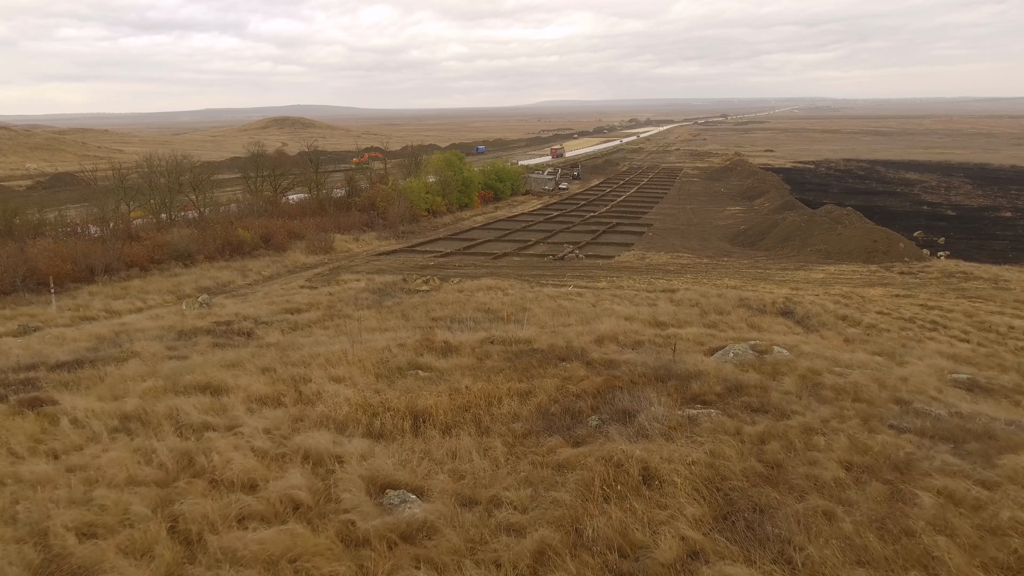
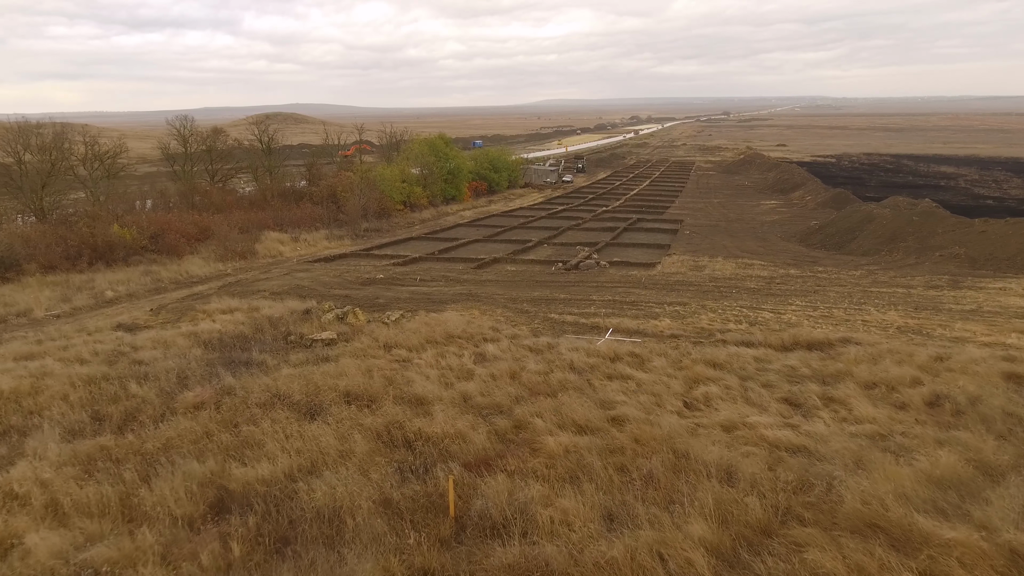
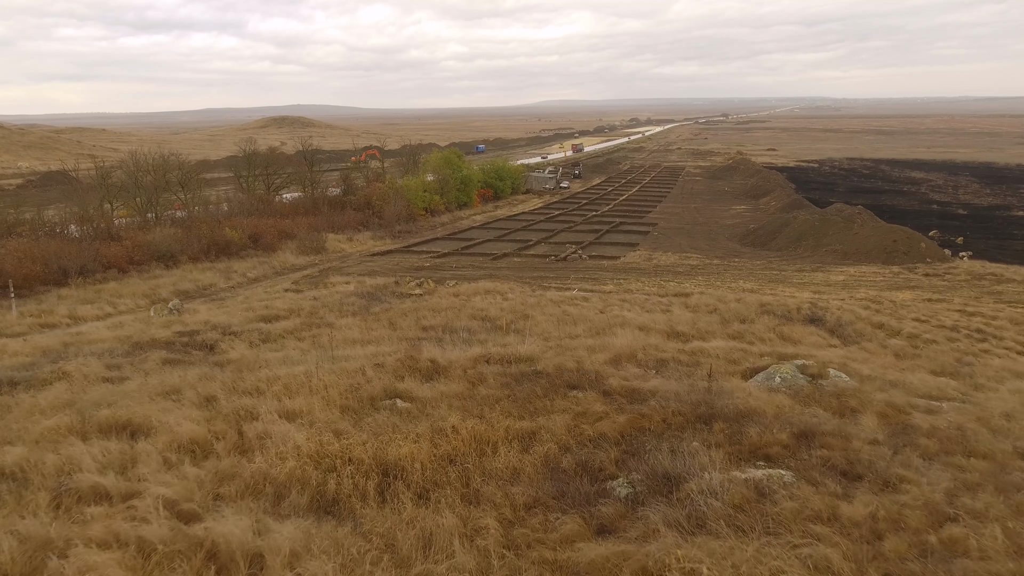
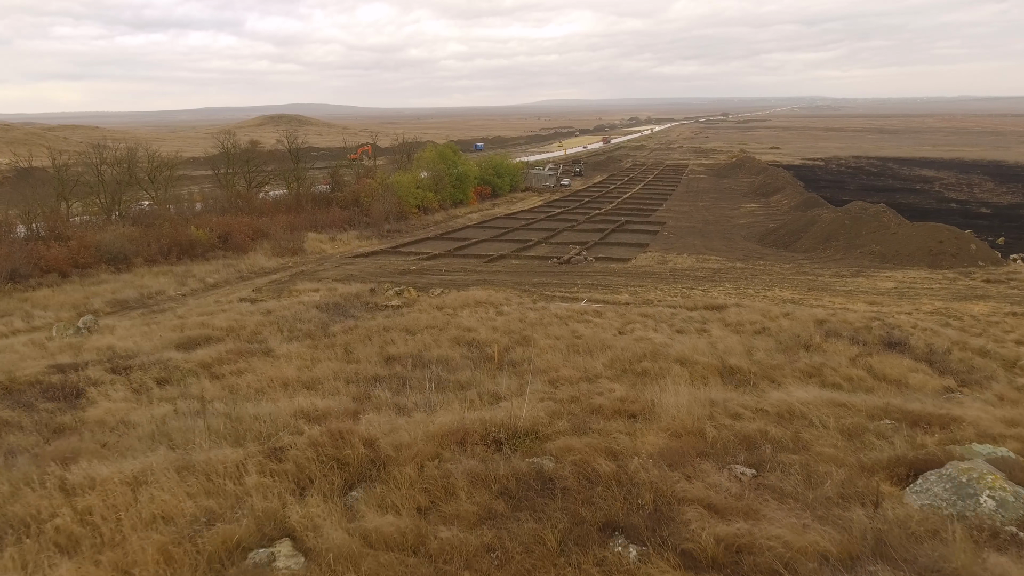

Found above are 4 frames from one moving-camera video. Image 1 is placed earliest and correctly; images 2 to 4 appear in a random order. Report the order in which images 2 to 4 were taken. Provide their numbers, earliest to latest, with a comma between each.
3, 4, 2
